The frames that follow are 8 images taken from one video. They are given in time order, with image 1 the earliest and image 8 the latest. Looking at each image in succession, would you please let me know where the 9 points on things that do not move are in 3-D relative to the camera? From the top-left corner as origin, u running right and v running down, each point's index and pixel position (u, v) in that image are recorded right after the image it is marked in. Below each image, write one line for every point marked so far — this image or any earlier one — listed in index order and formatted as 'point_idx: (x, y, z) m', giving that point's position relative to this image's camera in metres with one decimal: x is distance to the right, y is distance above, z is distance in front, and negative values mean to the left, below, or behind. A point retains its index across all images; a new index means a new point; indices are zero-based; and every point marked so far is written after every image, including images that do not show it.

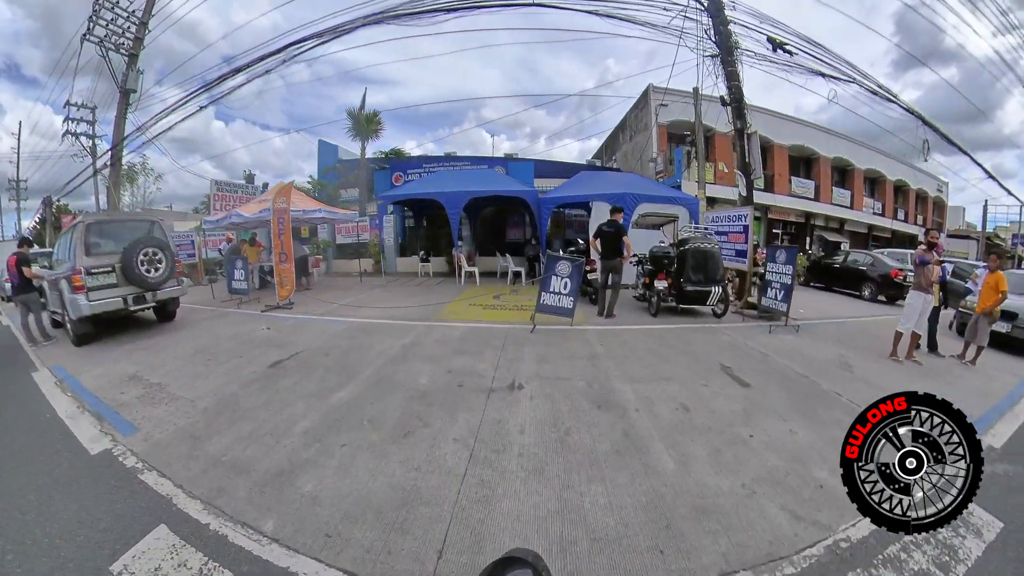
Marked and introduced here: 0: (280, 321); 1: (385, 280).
0: (-4.6, -0.5, +7.4) m
1: (-4.0, +0.3, +11.9) m
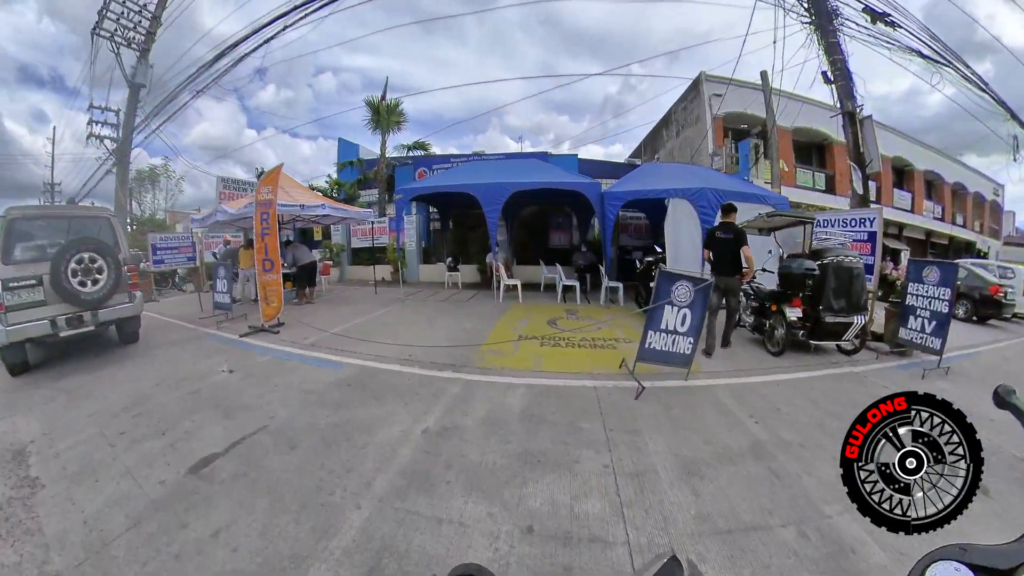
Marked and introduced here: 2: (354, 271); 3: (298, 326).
0: (-3.6, -0.9, +5.3) m
1: (-2.8, -0.1, +9.7) m
2: (-4.8, +0.5, +11.9) m
3: (-3.5, -0.7, +6.4) m
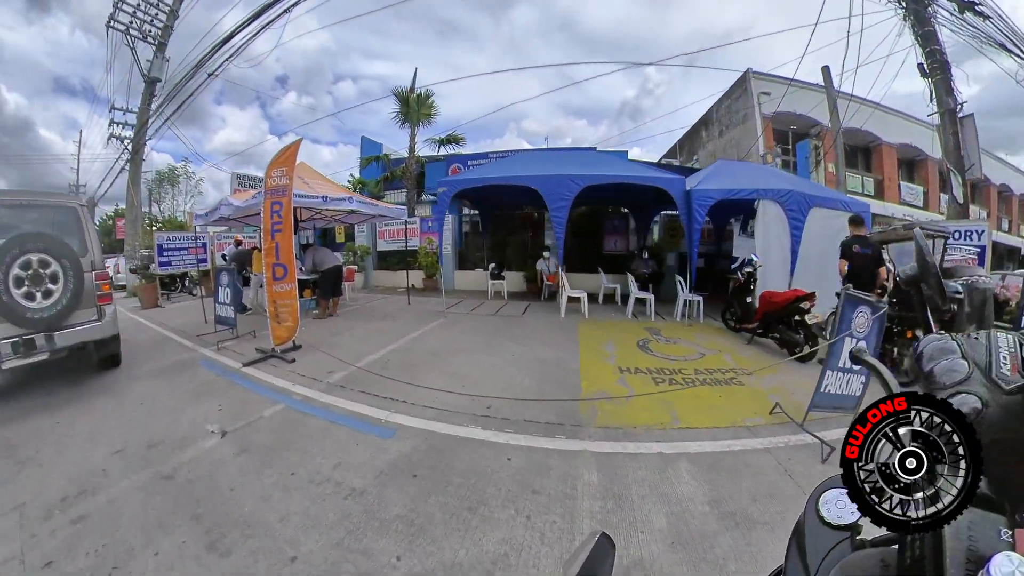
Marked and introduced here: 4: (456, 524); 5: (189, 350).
0: (-2.5, -1.0, +3.9) m
1: (-1.6, -0.3, +8.4) m
2: (-3.6, +0.3, +10.5) m
3: (-2.4, -0.9, +5.0) m
4: (-0.3, -1.2, +2.1) m
5: (-4.2, -0.8, +5.1) m
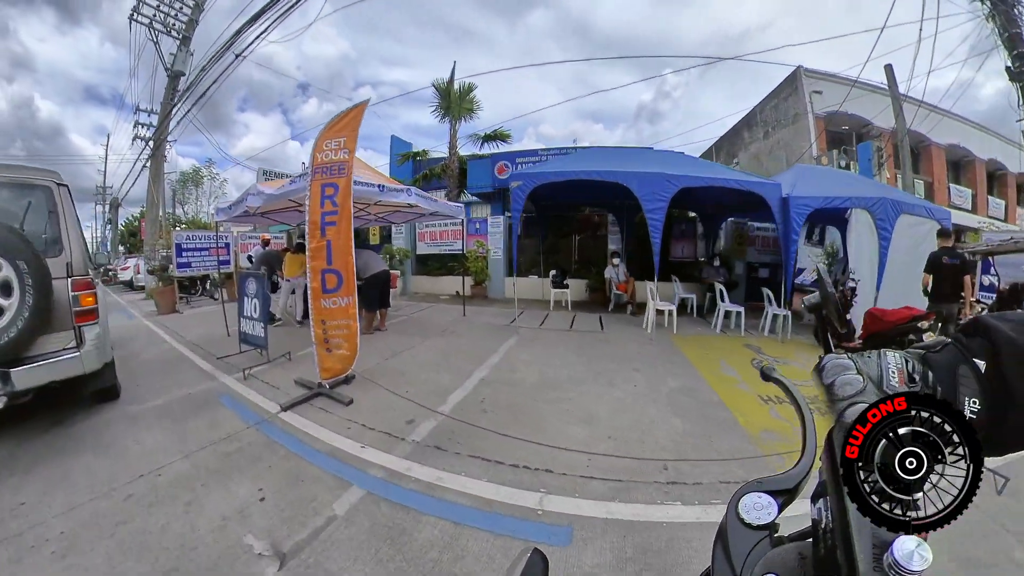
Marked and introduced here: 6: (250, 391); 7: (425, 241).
0: (-1.5, -1.1, +2.8) m
1: (-0.4, -0.4, +7.2) m
2: (-2.3, +0.1, +9.4) m
3: (-1.2, -1.0, +3.9) m
4: (+0.7, -1.4, +0.9) m
5: (-3.1, -0.9, +4.0) m
6: (-2.4, -1.0, +3.6) m
7: (-2.1, +1.2, +9.4) m
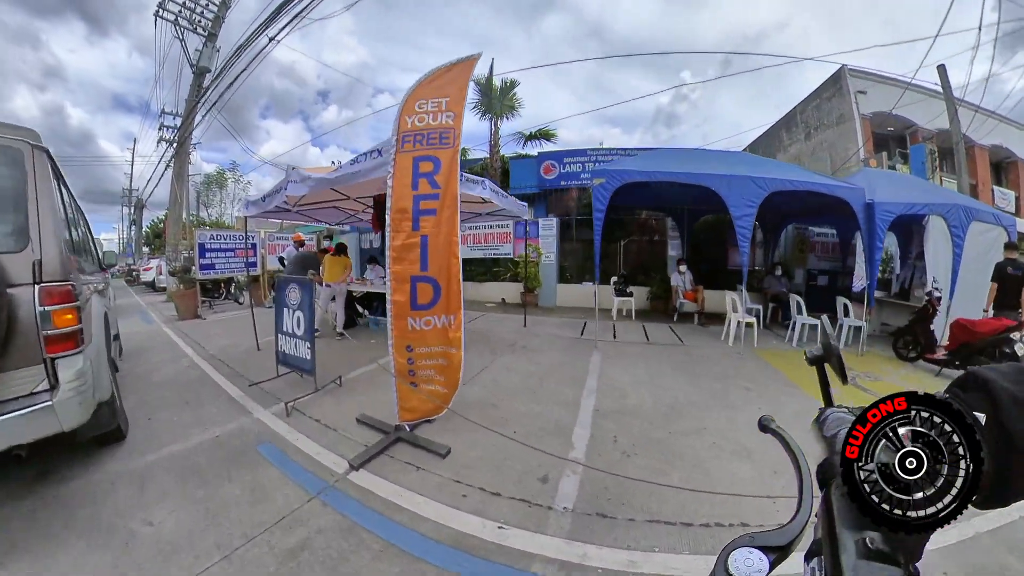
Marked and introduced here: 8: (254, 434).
0: (-0.6, -1.2, +1.9) m
1: (+0.6, -0.6, +6.3) m
2: (-1.2, 0.0, +8.6) m
3: (-0.3, -1.1, +3.0) m
4: (+1.5, -1.4, -0.1) m
5: (-2.2, -1.0, +3.2) m
6: (-1.5, -1.1, +2.8) m
7: (-1.0, +1.0, +8.6) m
8: (-1.9, -1.1, +2.8) m
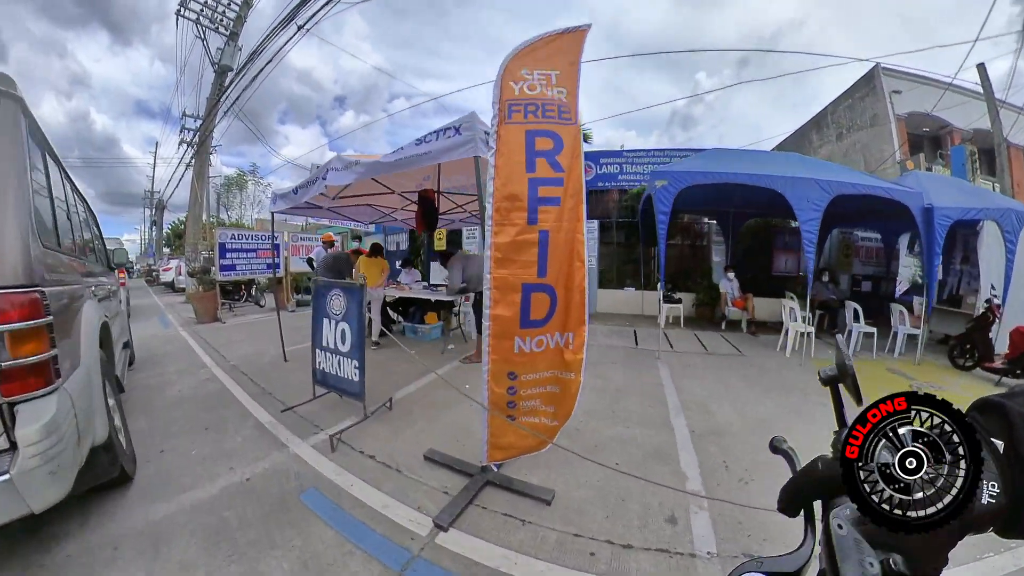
0: (0.0, -1.2, +1.4) m
1: (+1.3, -0.7, +5.8) m
2: (-0.5, -0.1, +8.1) m
3: (+0.2, -1.1, +2.5) m
4: (+2.0, -1.5, -0.6) m
5: (-1.6, -1.0, +2.7) m
6: (-0.9, -1.1, +2.3) m
7: (-0.3, +0.9, +8.1) m
8: (-1.3, -1.1, +2.3) m
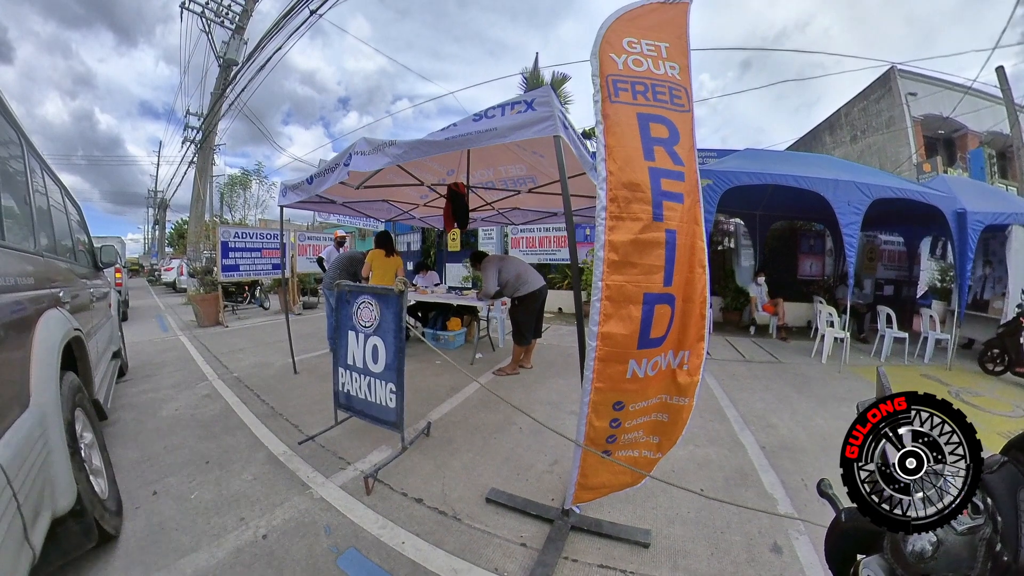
0: (+0.3, -1.3, +1.0) m
1: (+1.6, -0.8, +5.4) m
2: (-0.1, -0.2, +7.7) m
3: (+0.6, -1.2, +2.1) m
4: (+2.4, -1.5, -1.0) m
5: (-1.3, -1.1, +2.3) m
6: (-0.6, -1.1, +1.9) m
7: (+0.1, +0.8, +7.7) m
8: (-1.0, -1.1, +1.9) m
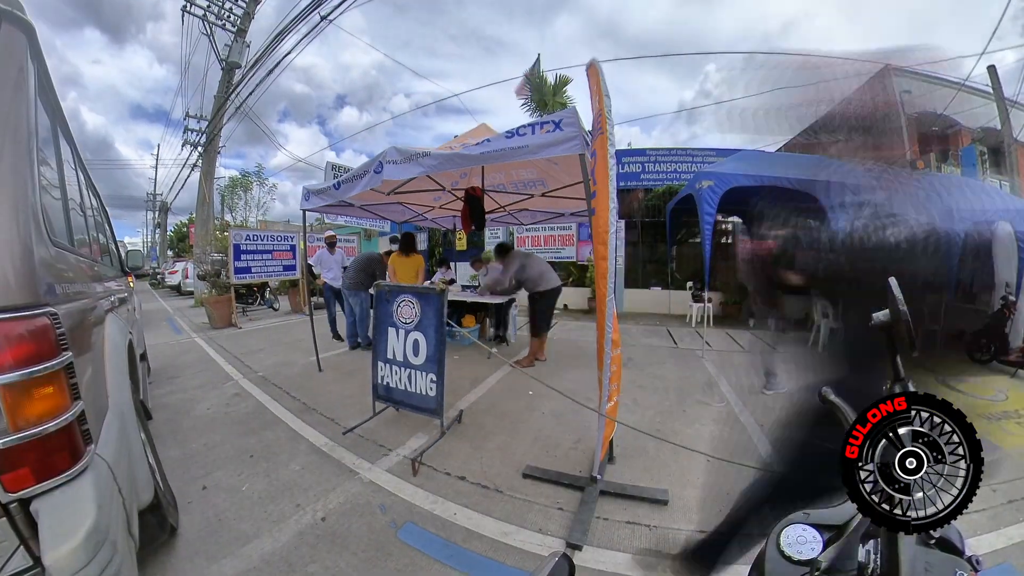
0: (+0.5, -1.2, +1.3) m
1: (+1.8, -0.7, +5.7) m
2: (0.0, -0.2, +8.0) m
3: (+0.7, -1.1, +2.4) m
4: (+2.5, -1.5, -0.8) m
5: (-1.1, -1.1, +2.6) m
6: (-0.4, -1.1, +2.2) m
7: (+0.2, +0.9, +8.0) m
8: (-0.8, -1.1, +2.2) m
